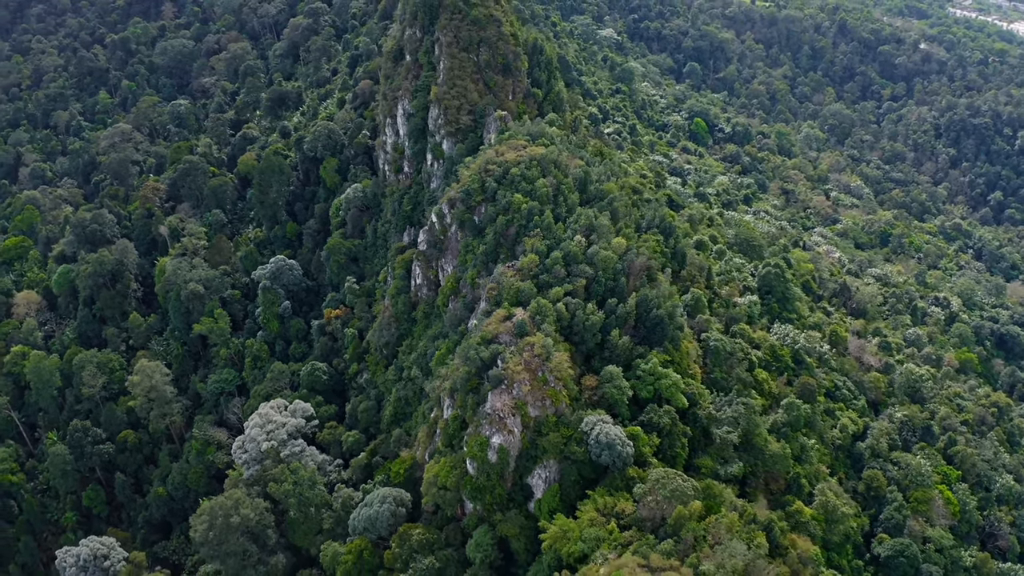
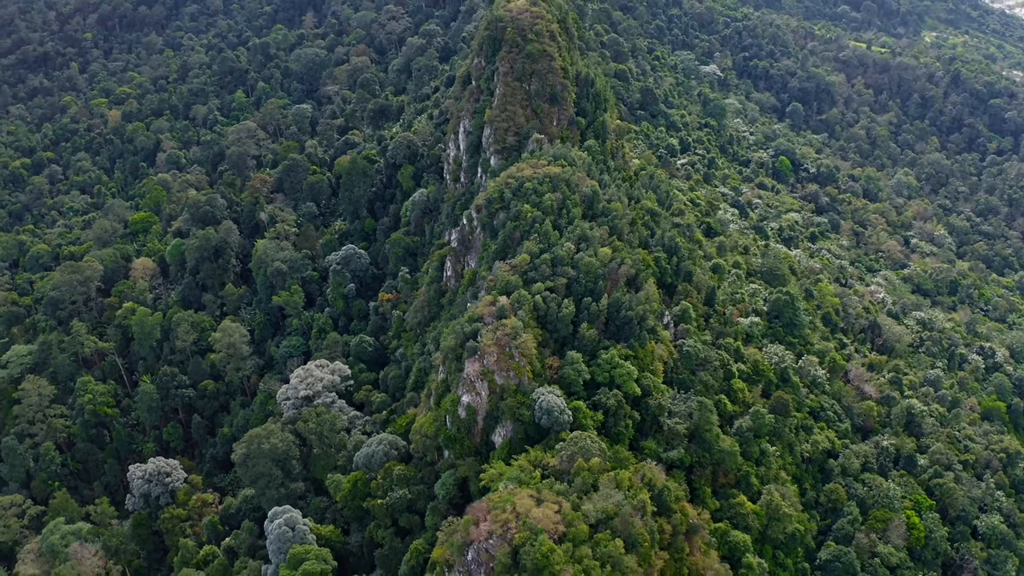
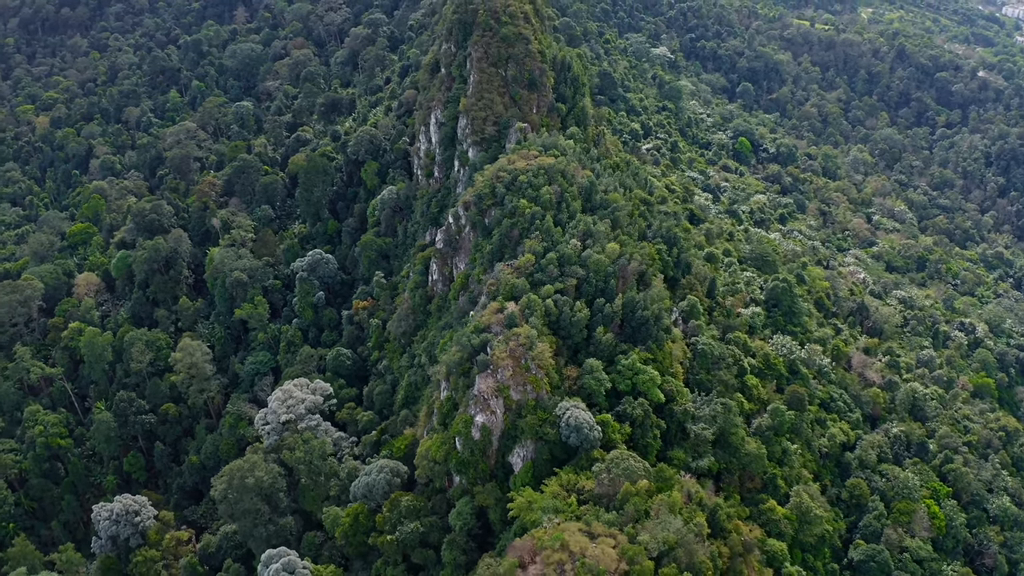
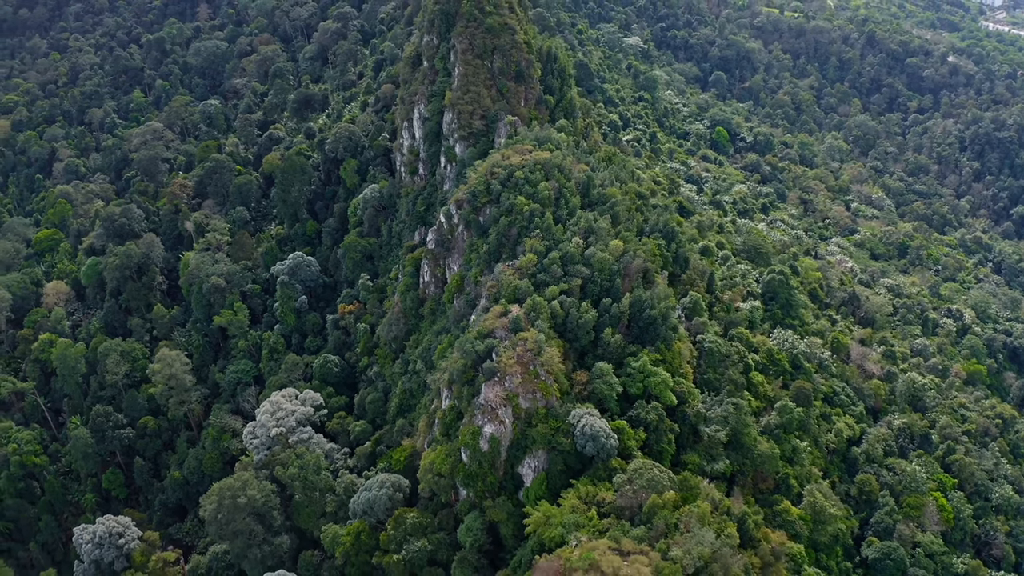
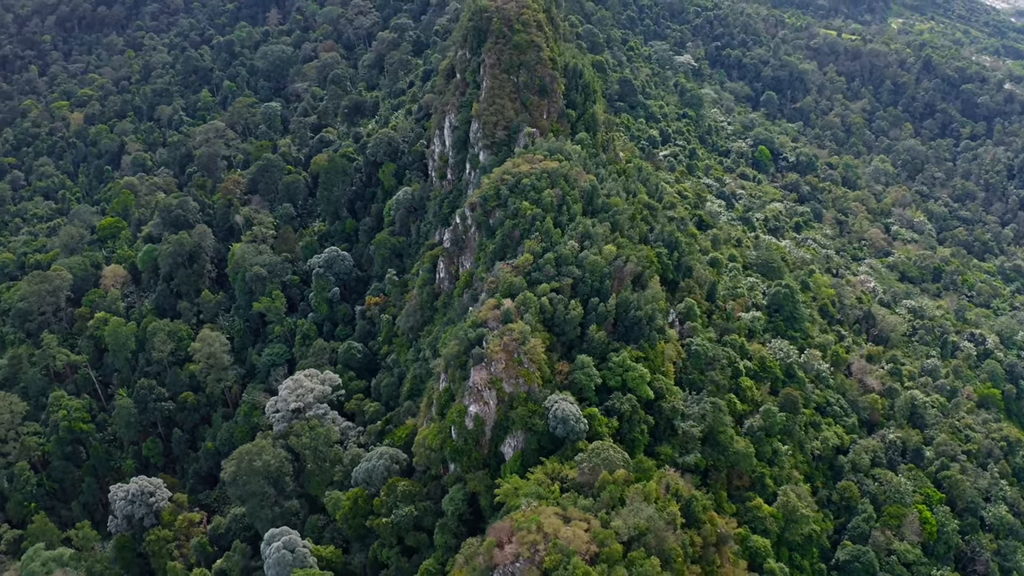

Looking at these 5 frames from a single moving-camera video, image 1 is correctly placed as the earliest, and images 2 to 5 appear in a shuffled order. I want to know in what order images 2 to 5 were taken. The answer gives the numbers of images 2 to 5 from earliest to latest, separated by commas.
4, 3, 5, 2
